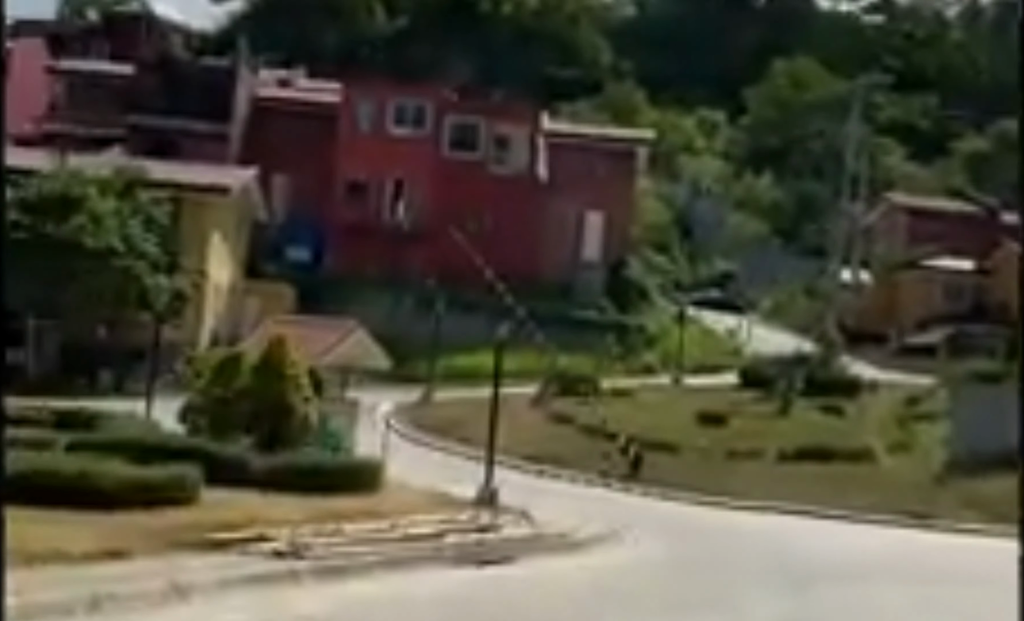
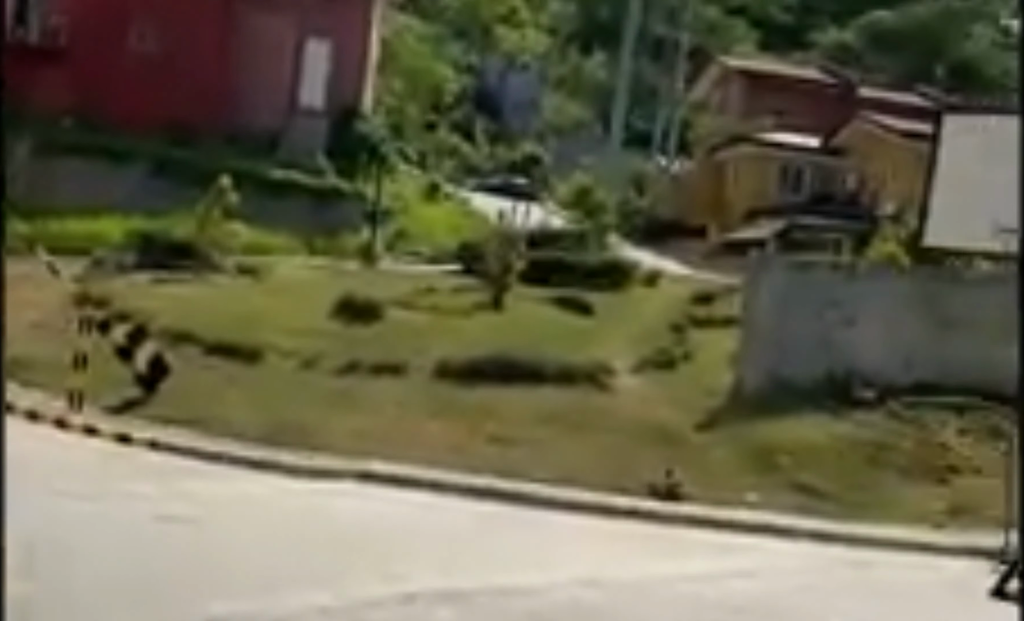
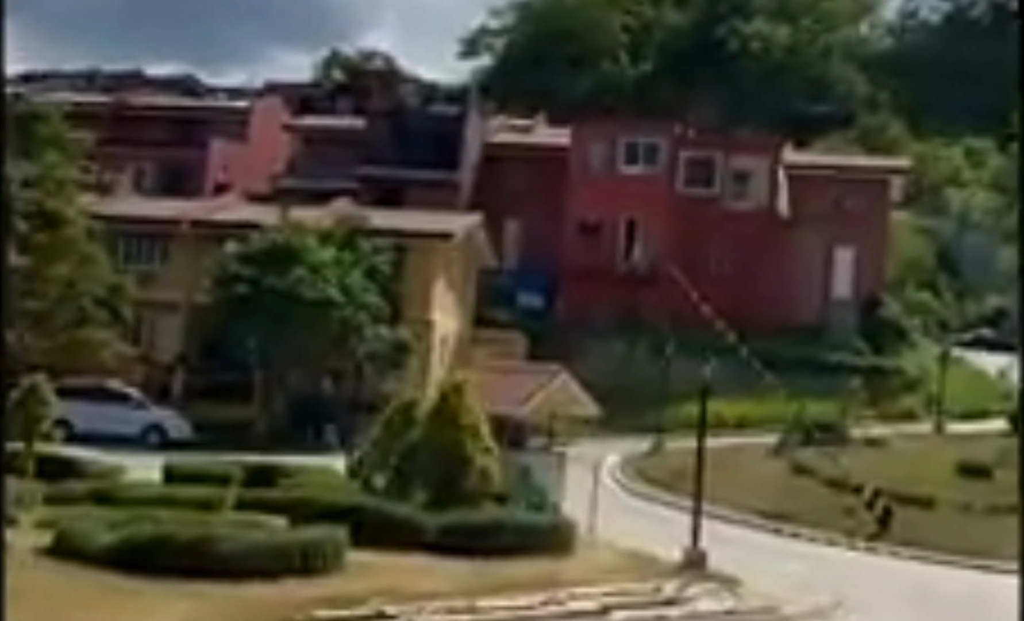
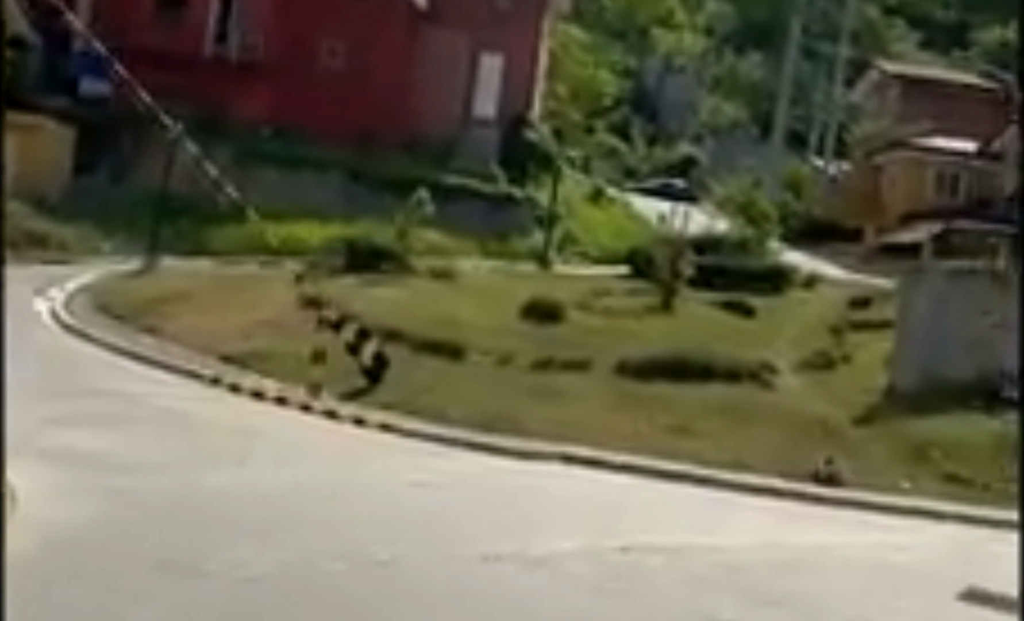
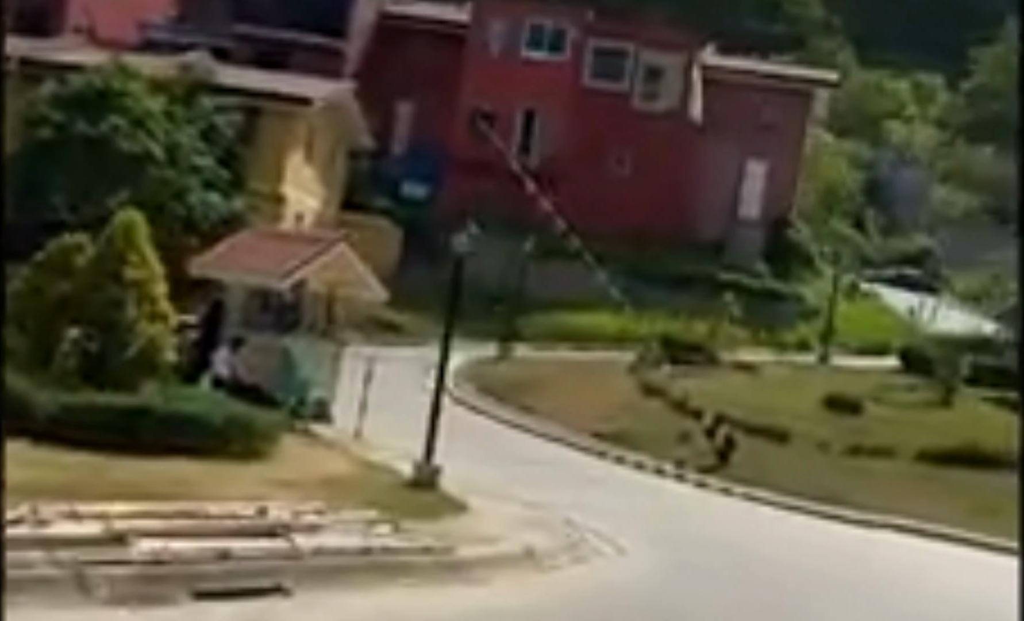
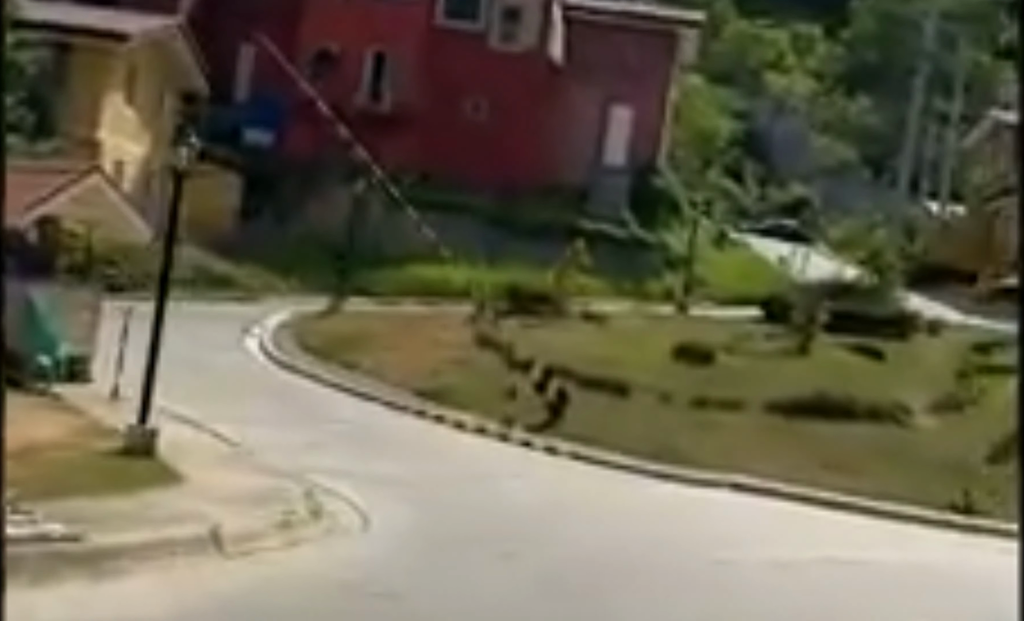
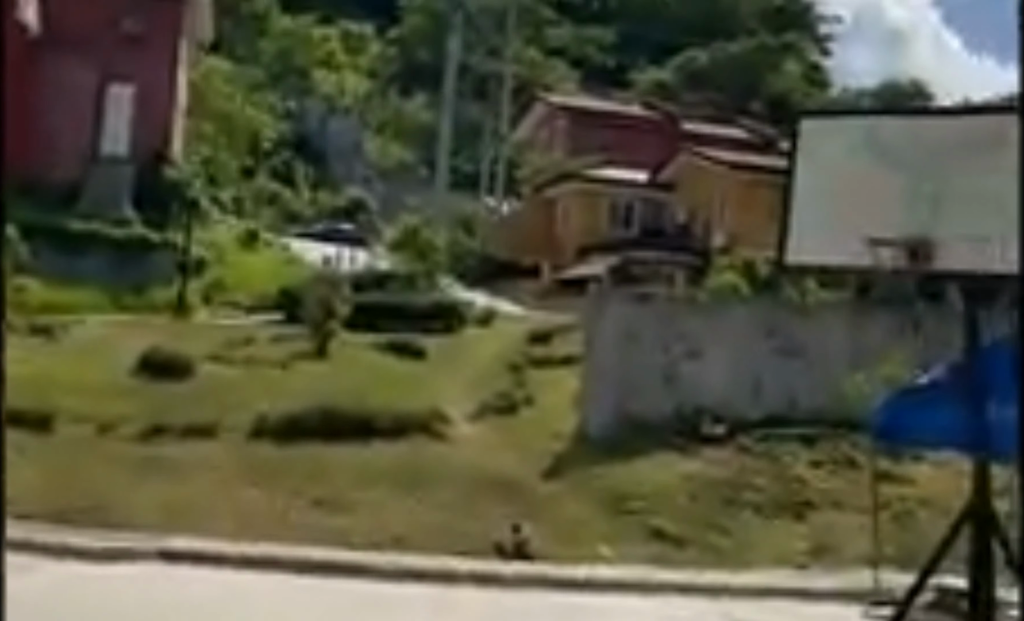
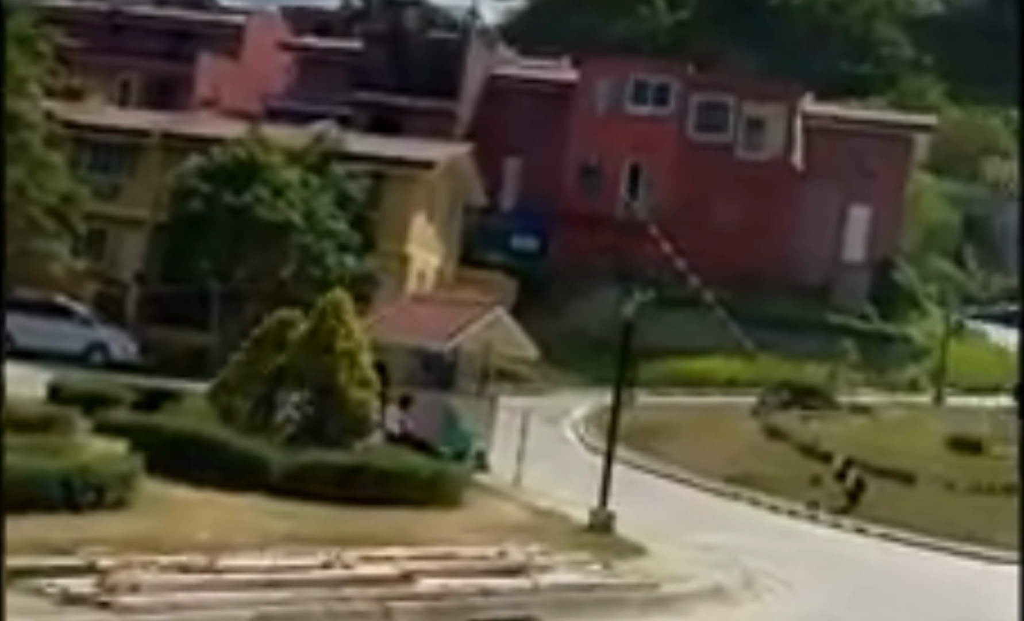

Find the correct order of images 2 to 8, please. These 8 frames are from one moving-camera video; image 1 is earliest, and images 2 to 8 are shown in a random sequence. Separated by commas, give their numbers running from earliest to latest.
3, 8, 5, 6, 4, 2, 7
